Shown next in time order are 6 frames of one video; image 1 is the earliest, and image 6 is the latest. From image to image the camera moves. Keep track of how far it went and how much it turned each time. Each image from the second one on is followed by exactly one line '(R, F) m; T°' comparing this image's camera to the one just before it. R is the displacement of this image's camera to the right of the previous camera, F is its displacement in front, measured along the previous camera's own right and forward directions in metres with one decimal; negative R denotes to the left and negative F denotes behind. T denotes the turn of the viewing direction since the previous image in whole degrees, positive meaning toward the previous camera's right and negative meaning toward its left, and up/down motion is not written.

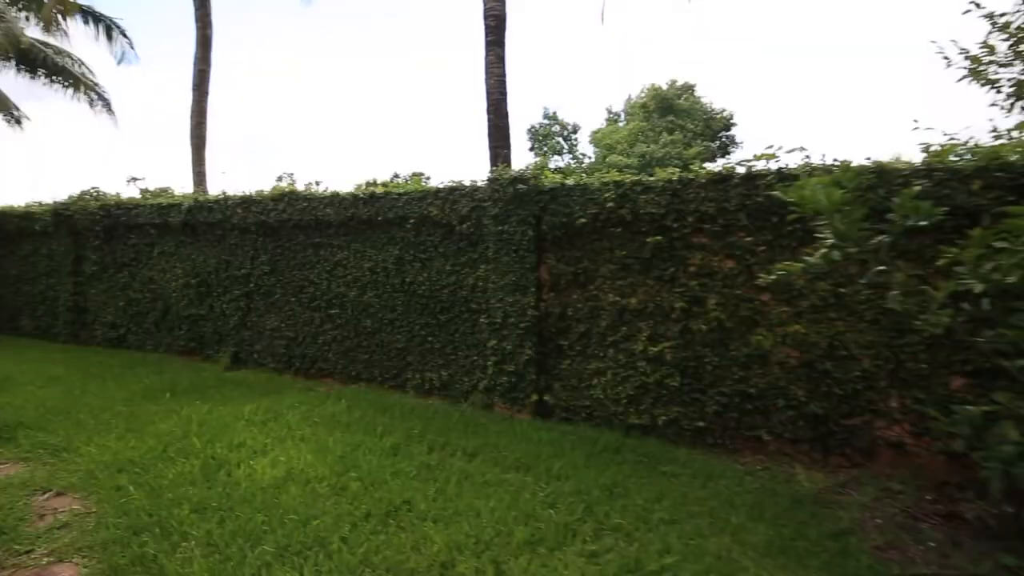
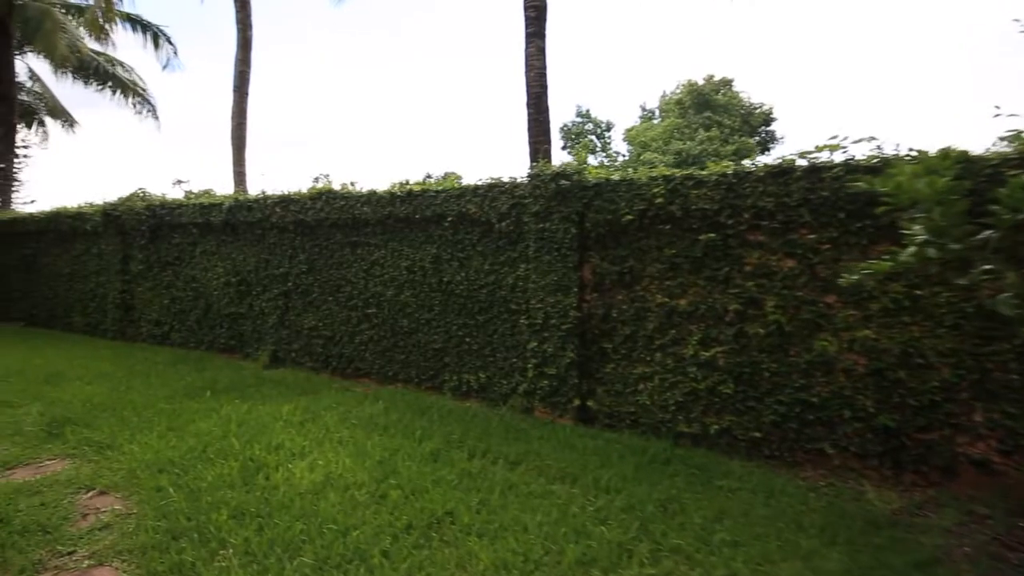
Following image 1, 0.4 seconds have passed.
(-0.1, +0.2) m; -3°
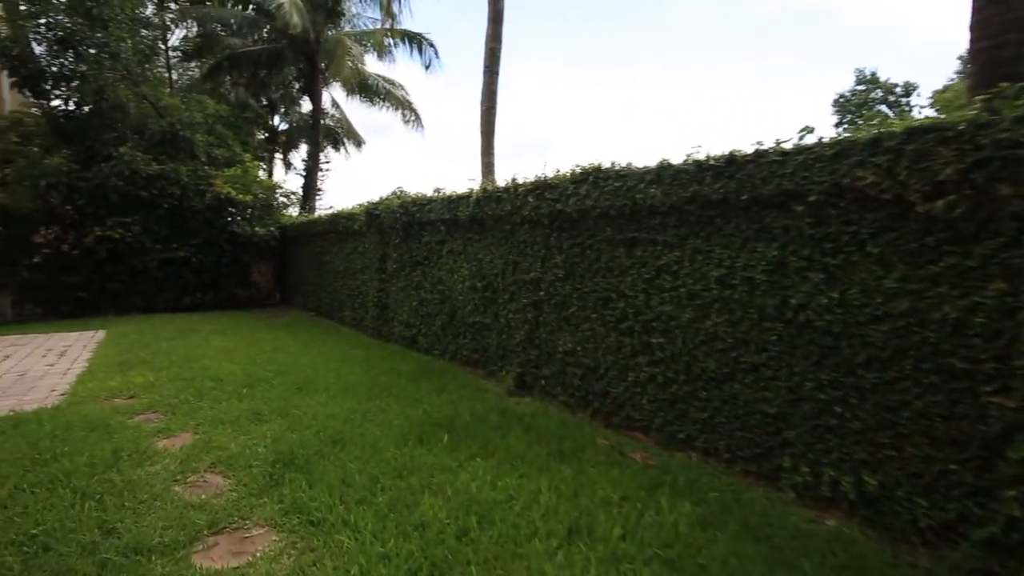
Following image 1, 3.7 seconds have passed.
(-1.1, +1.9) m; -25°
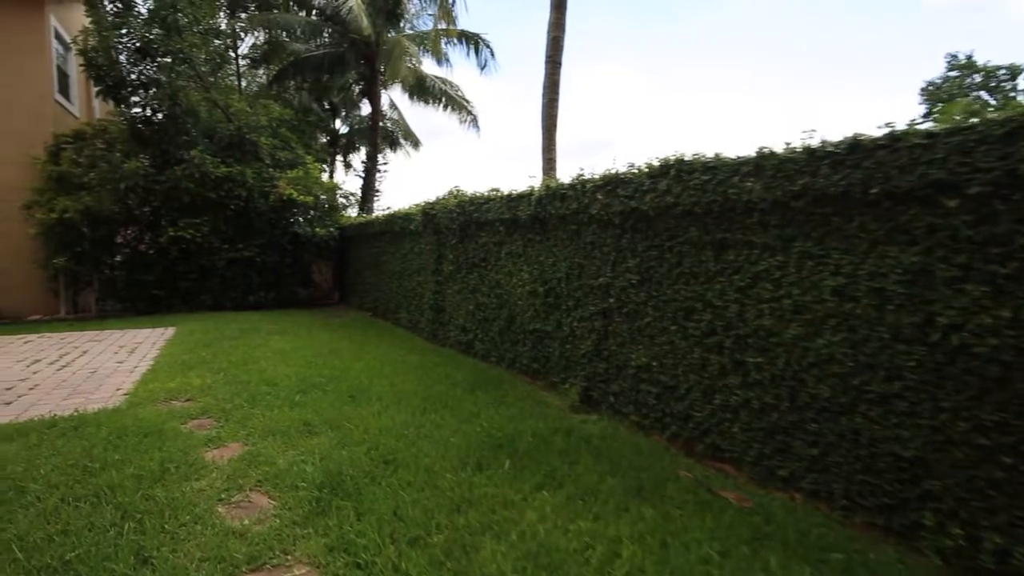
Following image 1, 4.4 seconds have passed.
(-0.1, +0.5) m; -6°
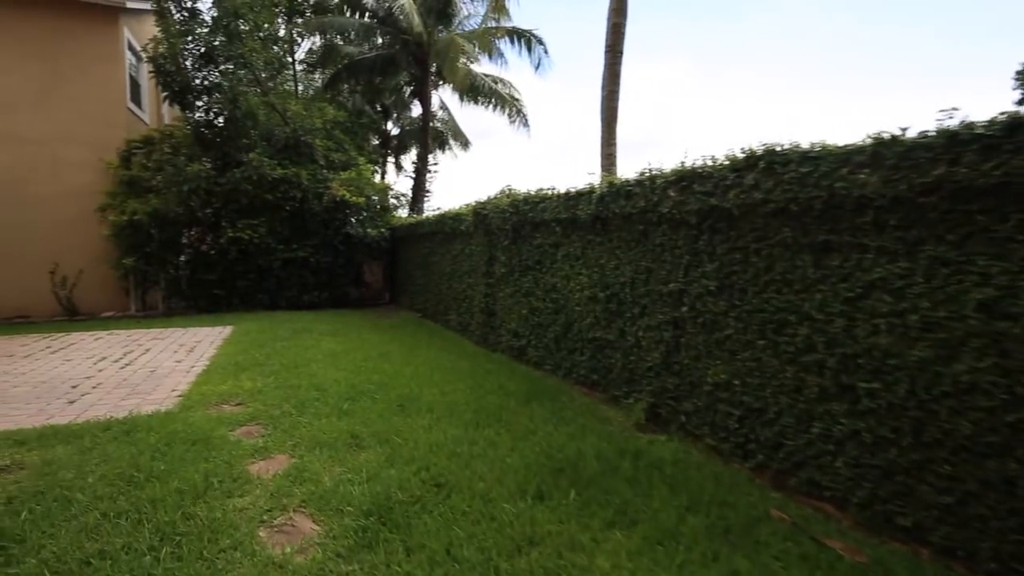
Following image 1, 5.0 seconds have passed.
(-0.1, +0.4) m; -5°
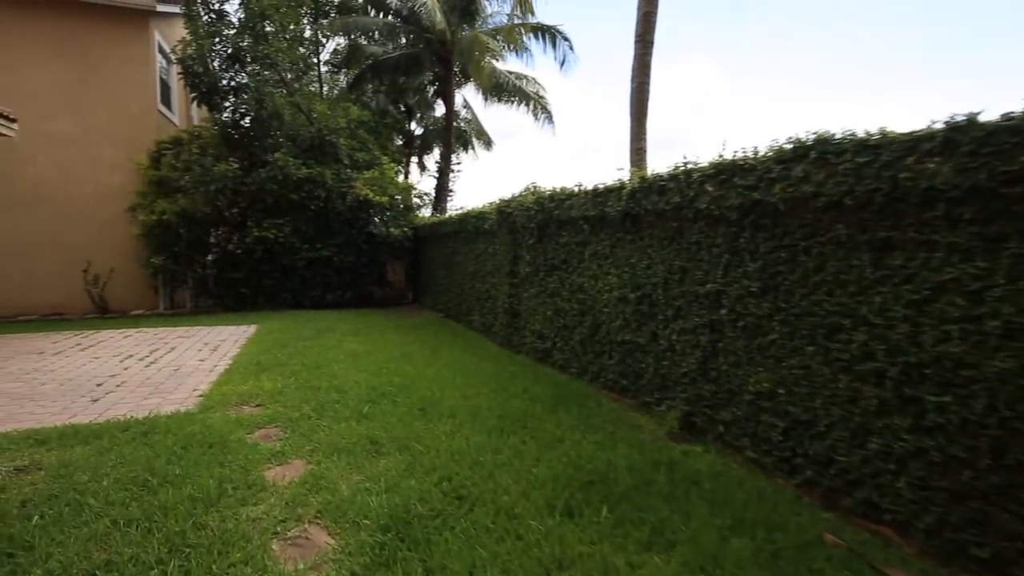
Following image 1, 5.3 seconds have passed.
(0.0, +0.2) m; -2°
